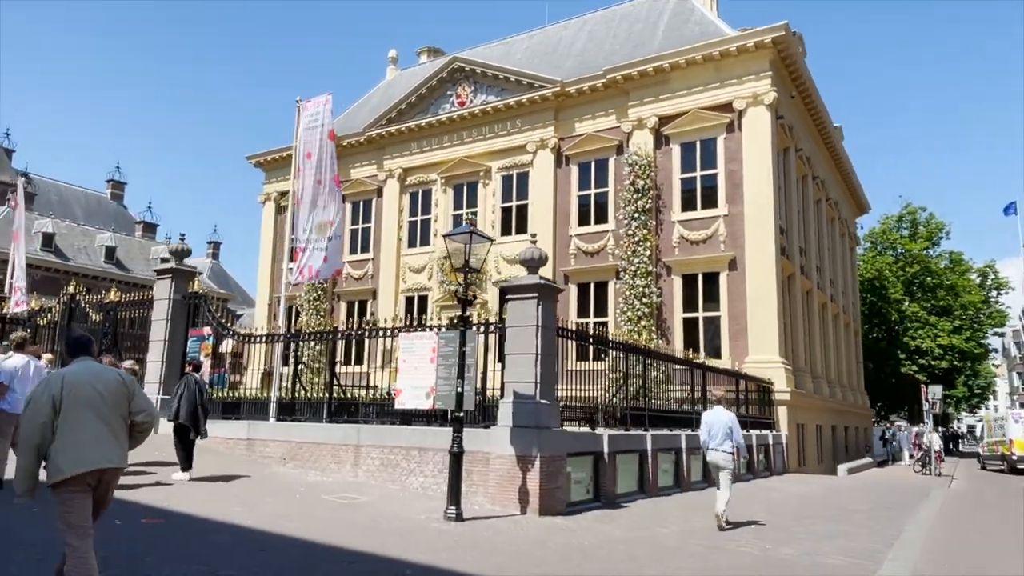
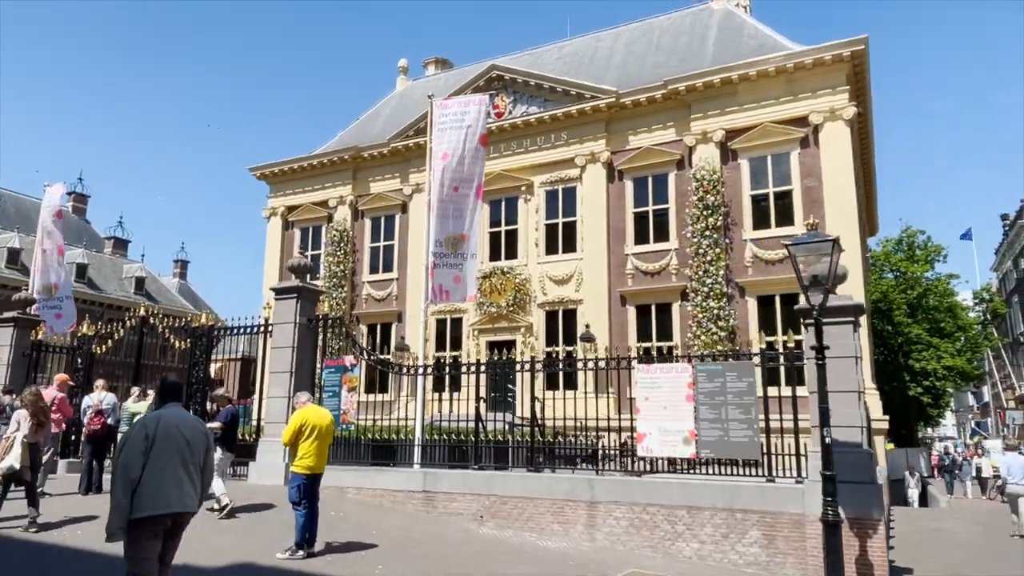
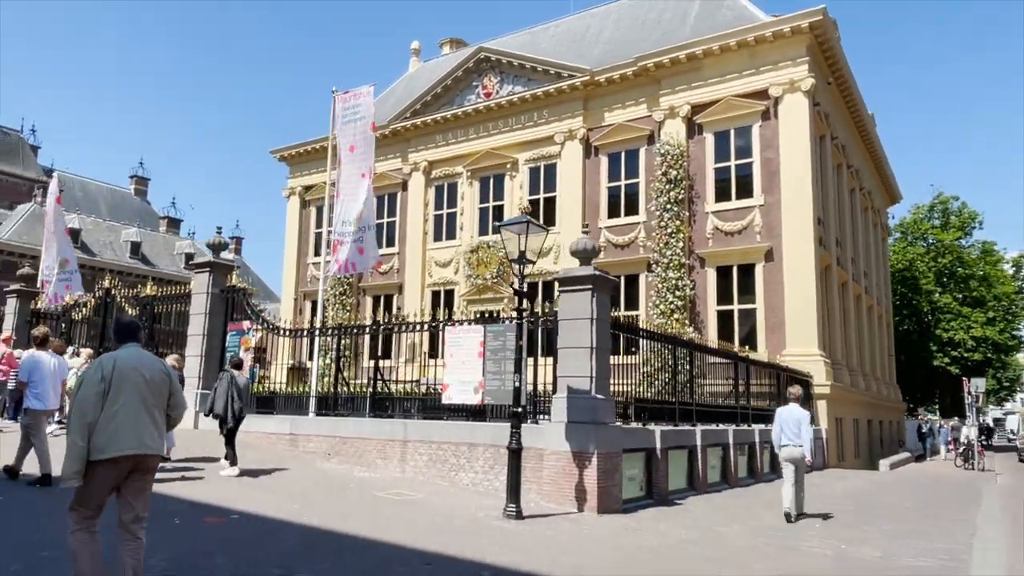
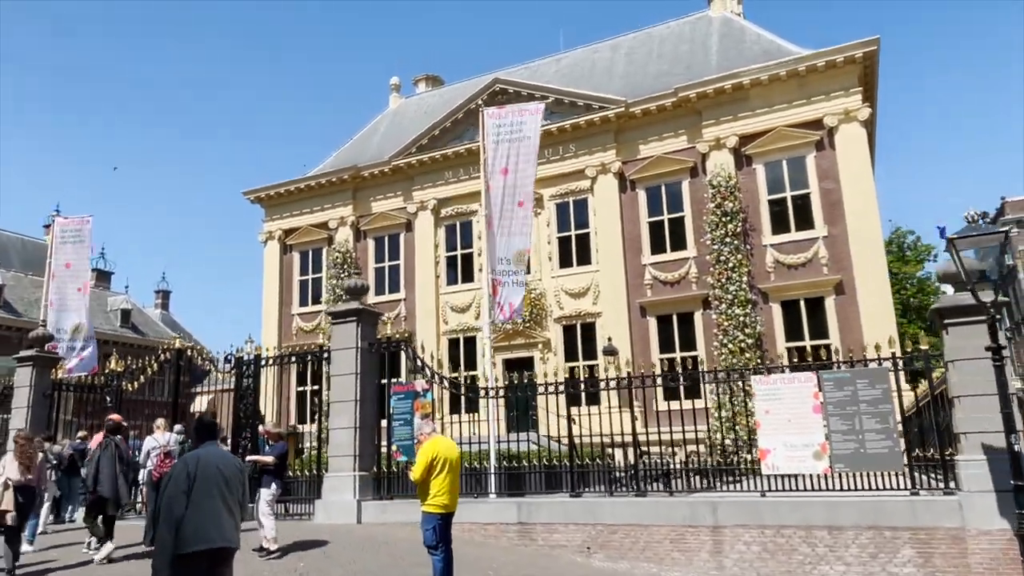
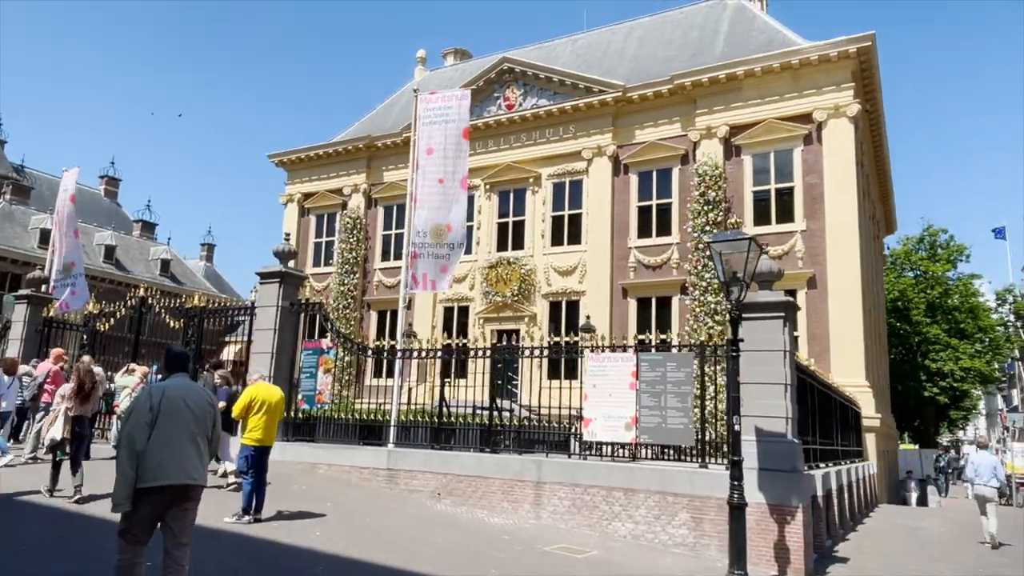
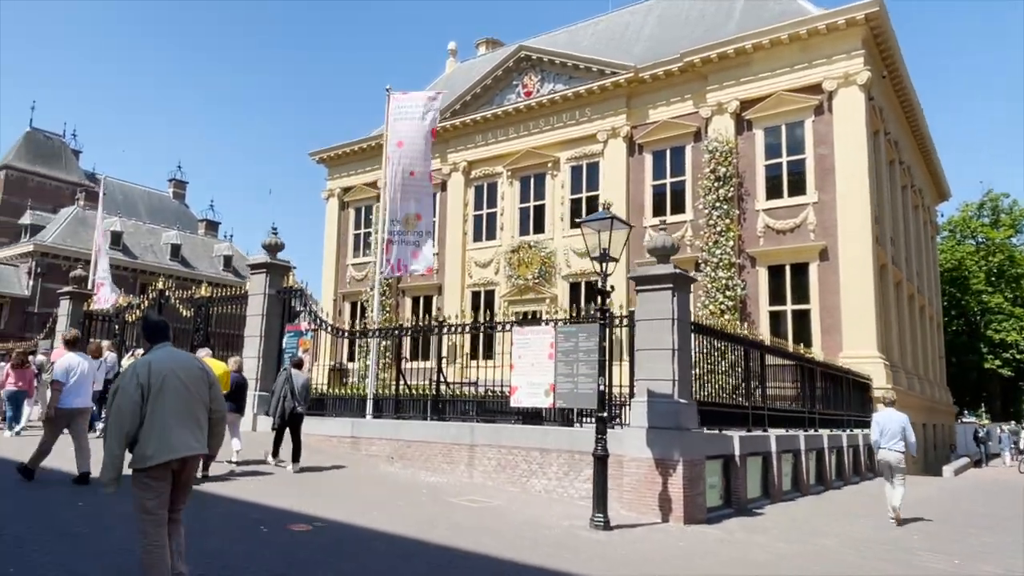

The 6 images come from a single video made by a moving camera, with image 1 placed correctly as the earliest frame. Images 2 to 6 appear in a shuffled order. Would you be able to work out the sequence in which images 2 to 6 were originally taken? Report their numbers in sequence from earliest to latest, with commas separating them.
3, 6, 5, 2, 4
